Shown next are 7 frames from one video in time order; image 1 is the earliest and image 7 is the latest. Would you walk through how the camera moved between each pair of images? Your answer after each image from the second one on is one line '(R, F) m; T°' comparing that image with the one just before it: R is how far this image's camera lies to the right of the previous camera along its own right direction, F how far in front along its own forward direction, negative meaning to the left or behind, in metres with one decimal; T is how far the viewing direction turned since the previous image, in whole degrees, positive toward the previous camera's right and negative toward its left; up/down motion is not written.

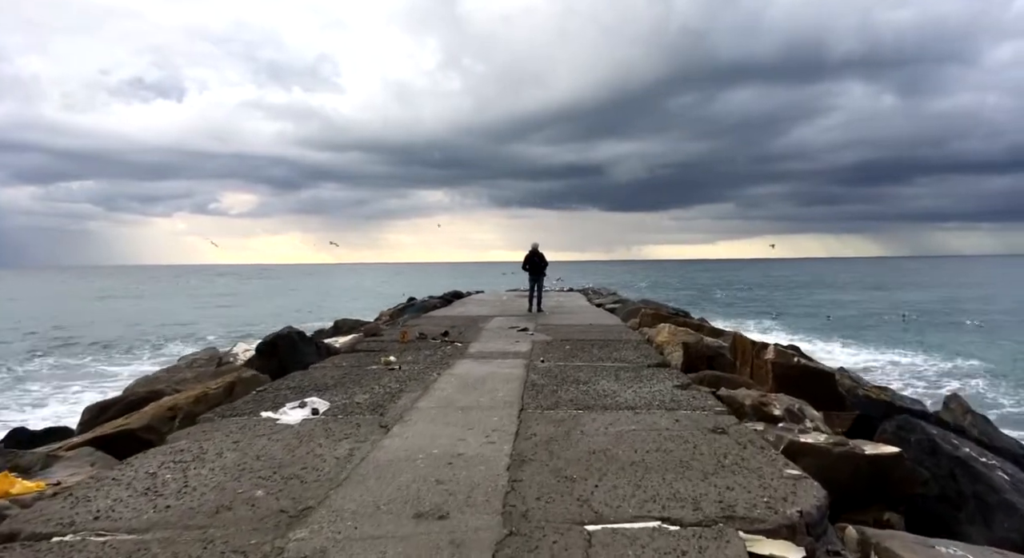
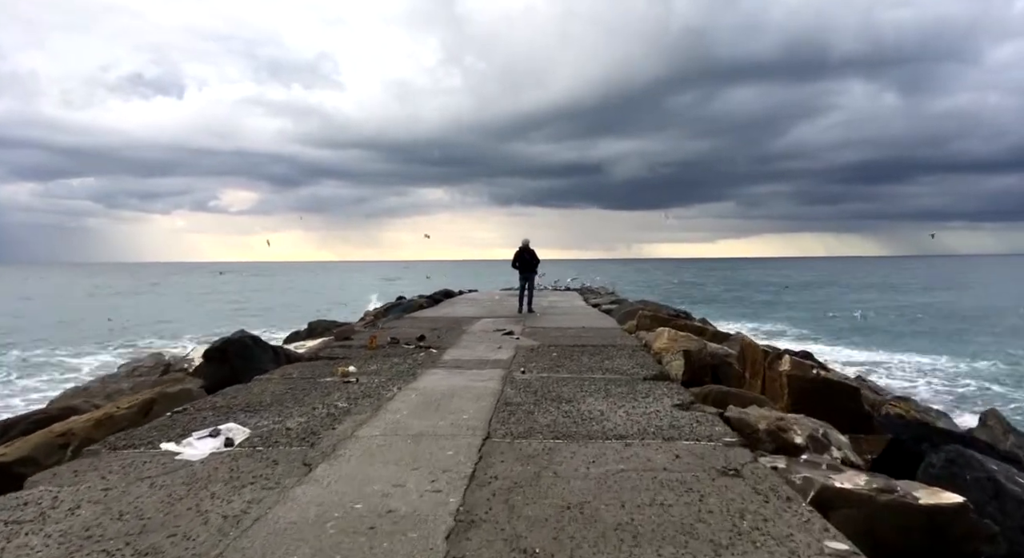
(0.0, +0.1) m; 0°
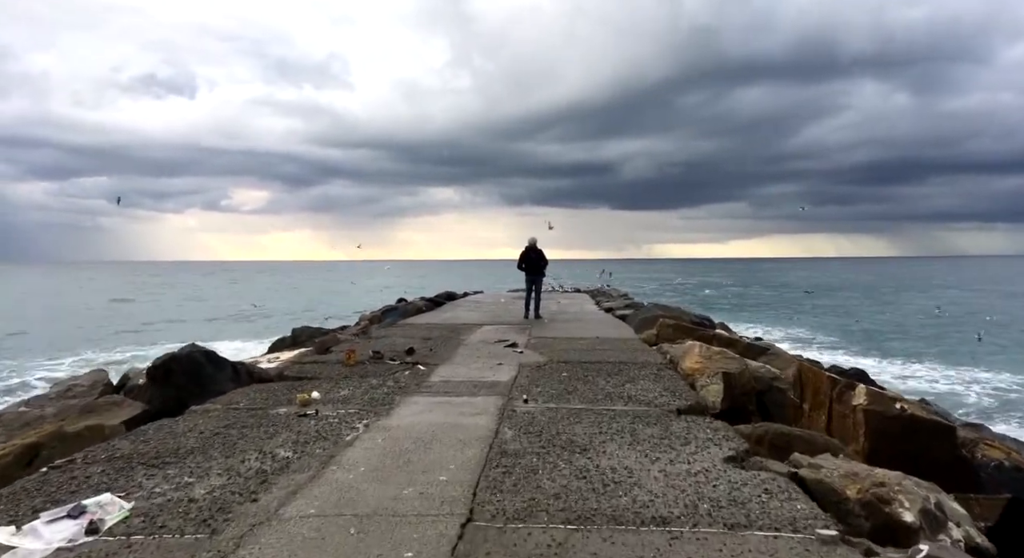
(0.0, -0.4) m; -1°
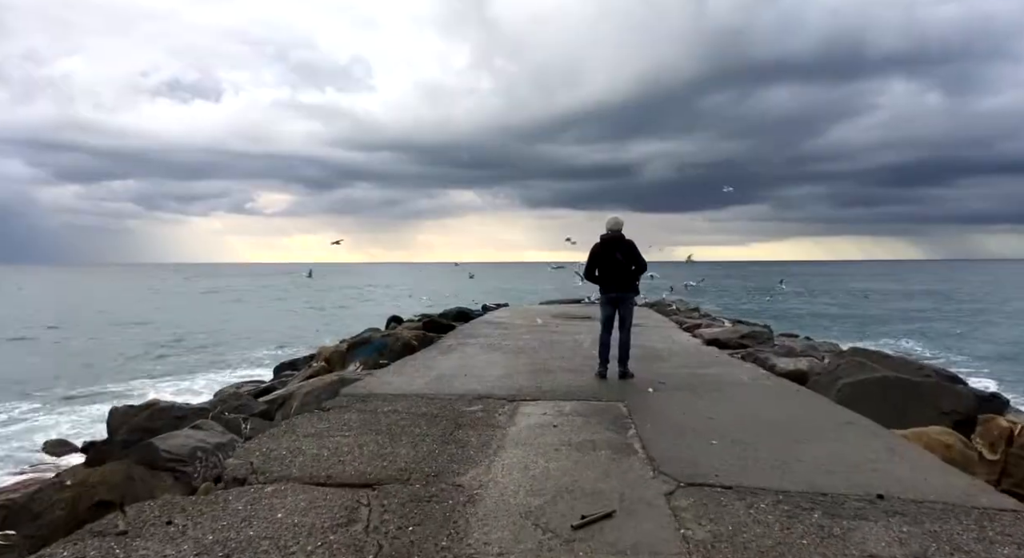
(-0.4, -0.2) m; -2°
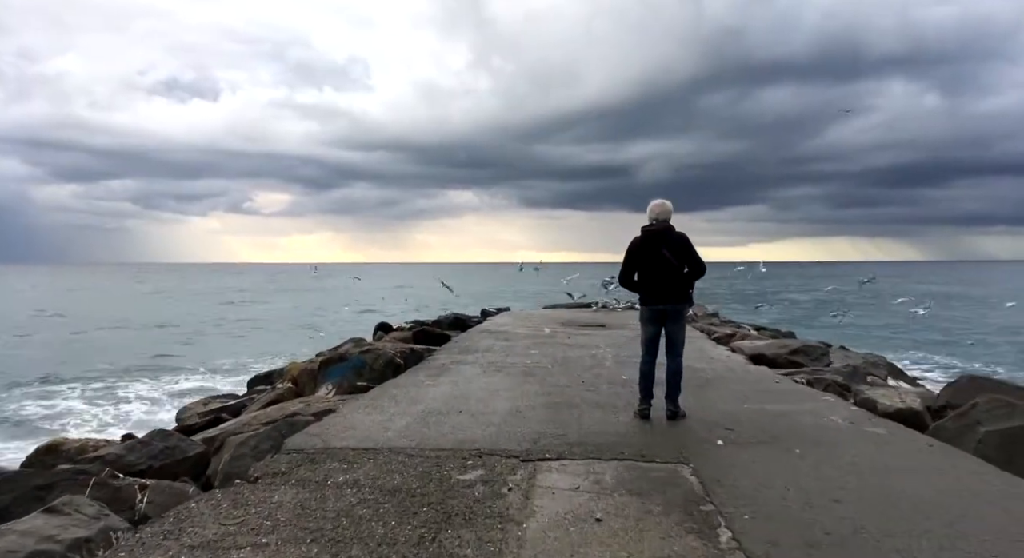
(-0.1, +2.0) m; 0°
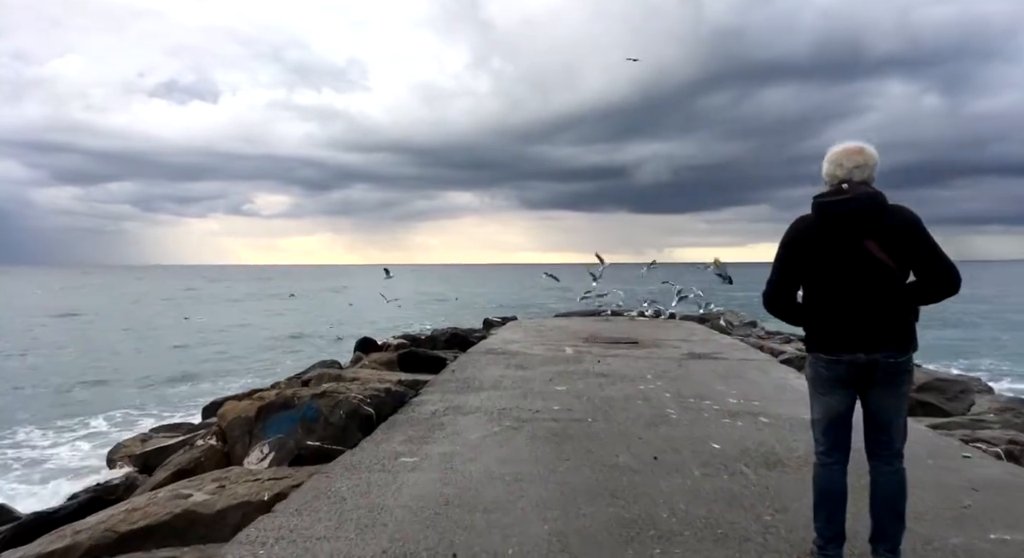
(-0.2, +2.9) m; 0°
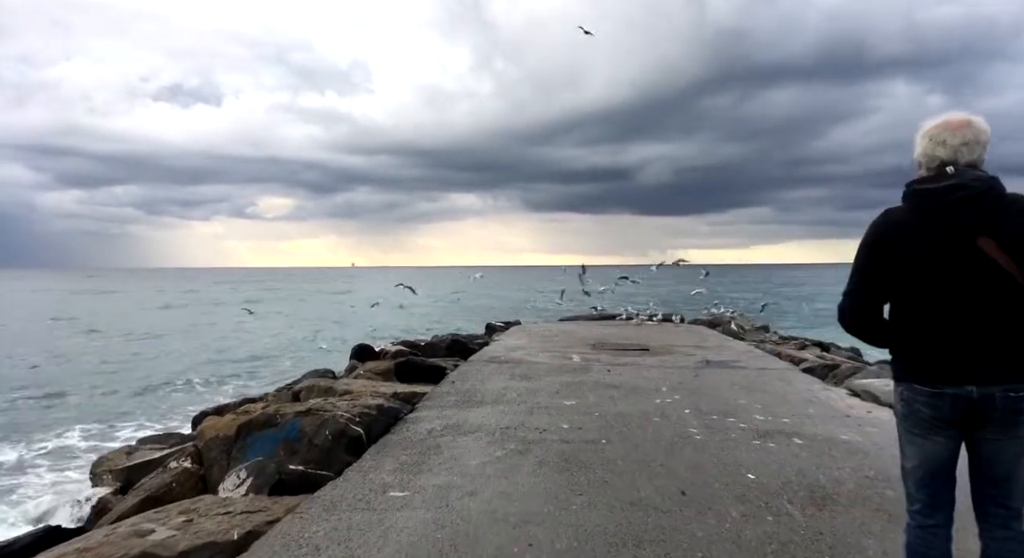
(0.0, +0.6) m; 0°
